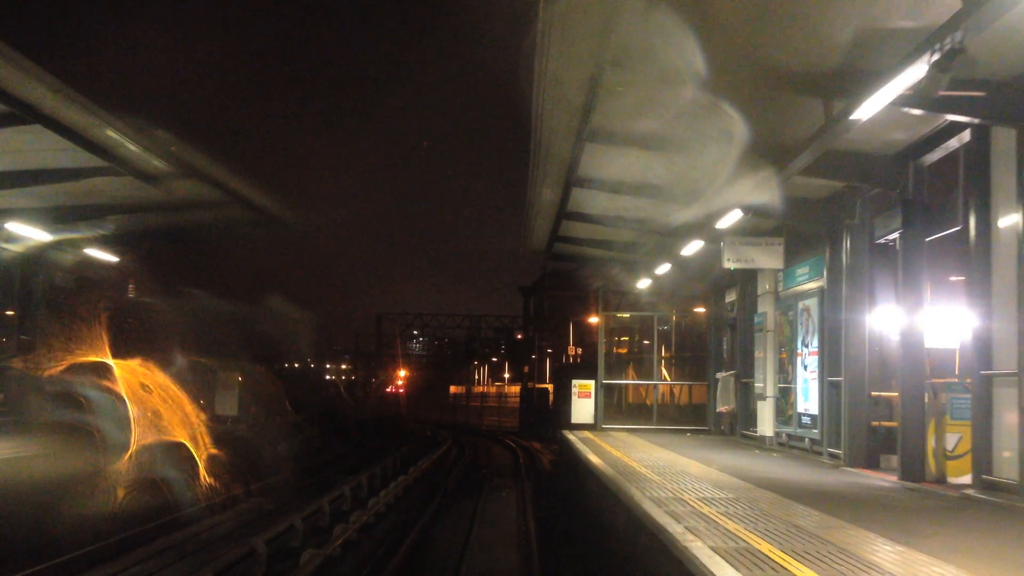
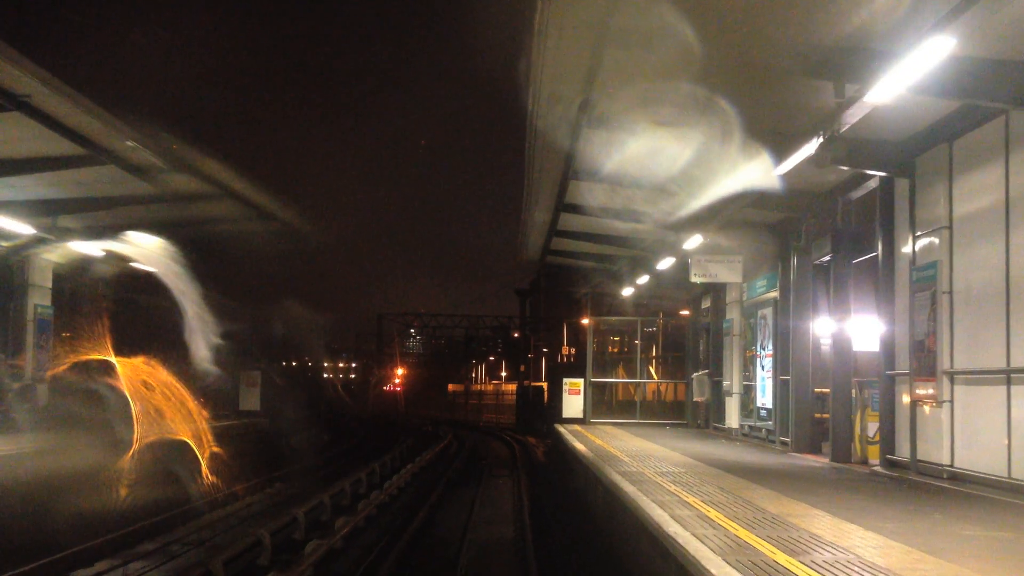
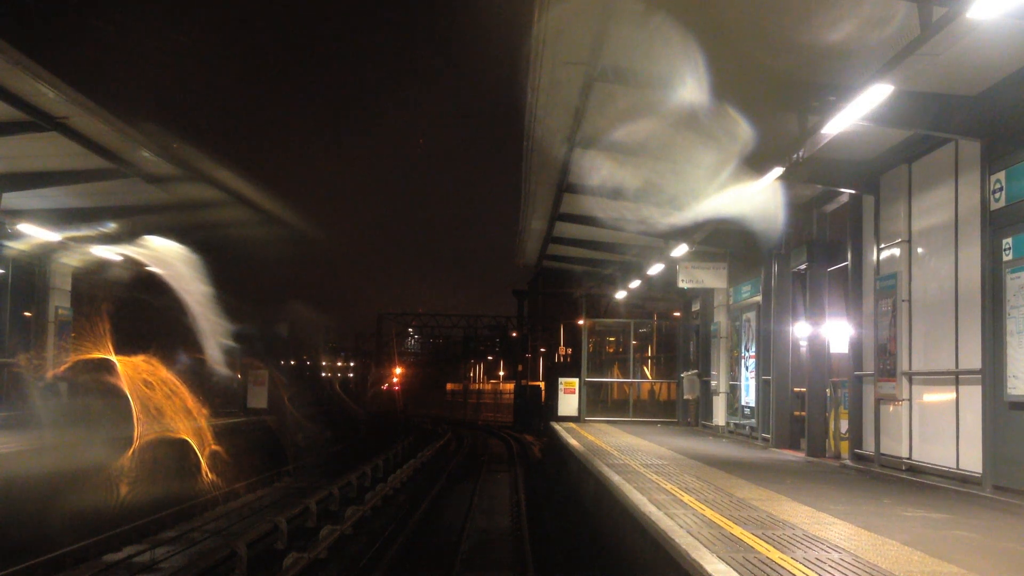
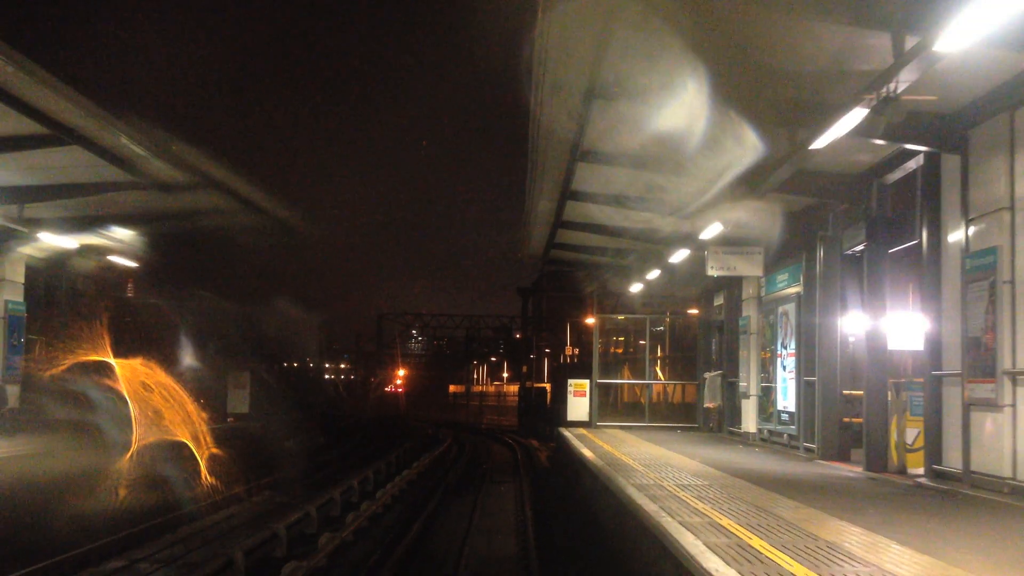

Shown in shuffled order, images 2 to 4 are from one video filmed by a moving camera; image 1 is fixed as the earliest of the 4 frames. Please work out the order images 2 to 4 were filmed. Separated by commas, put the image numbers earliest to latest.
4, 2, 3
